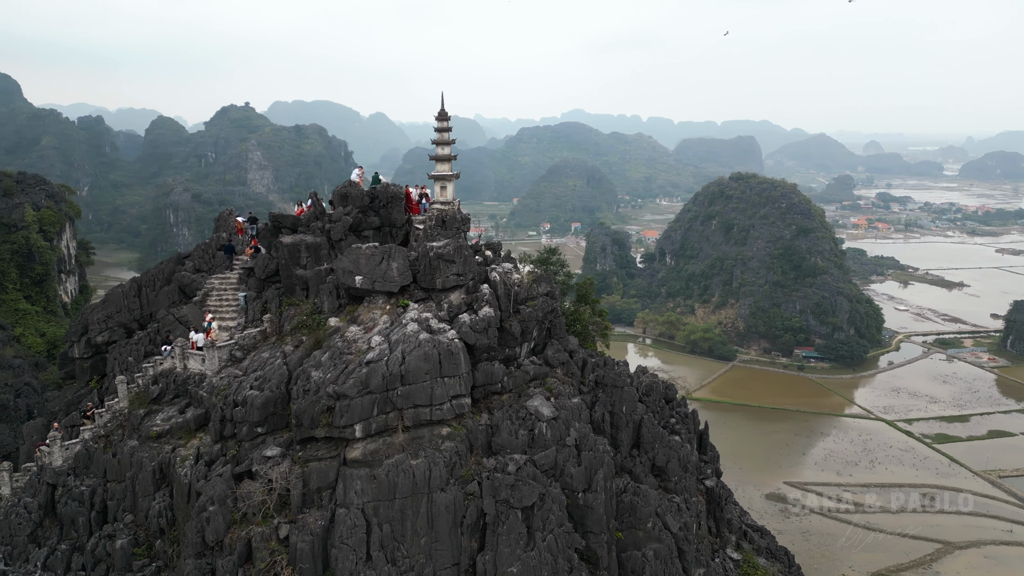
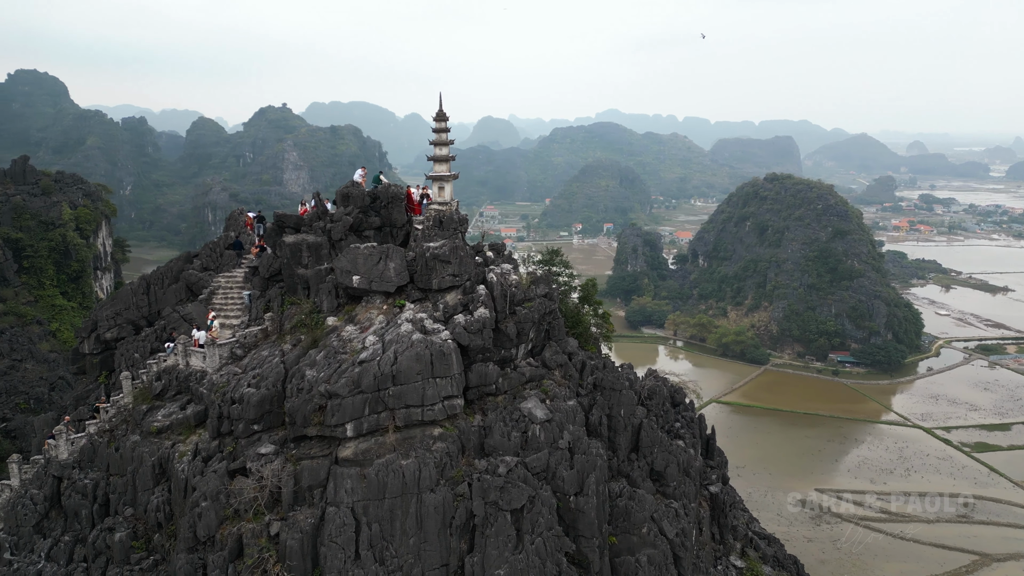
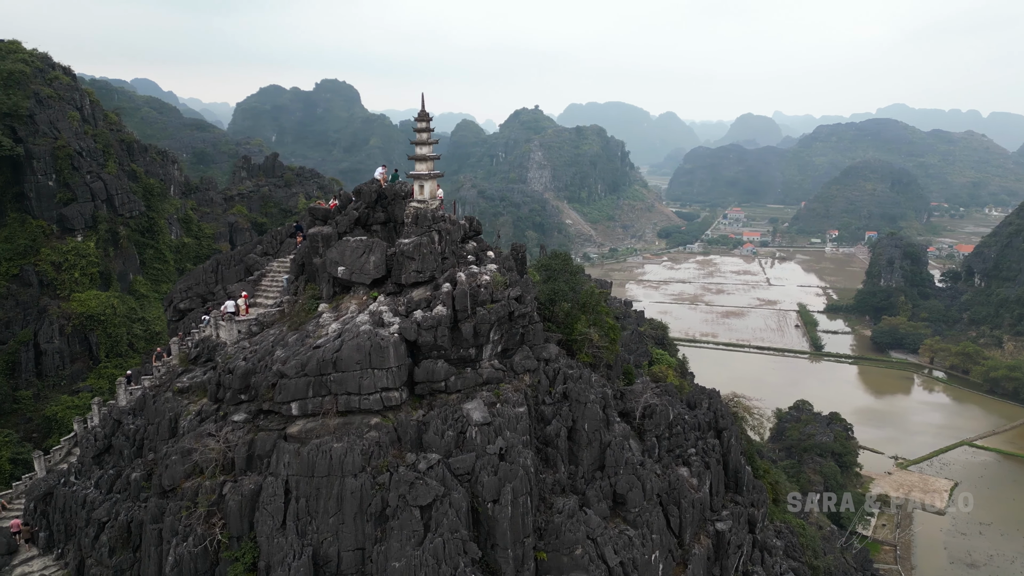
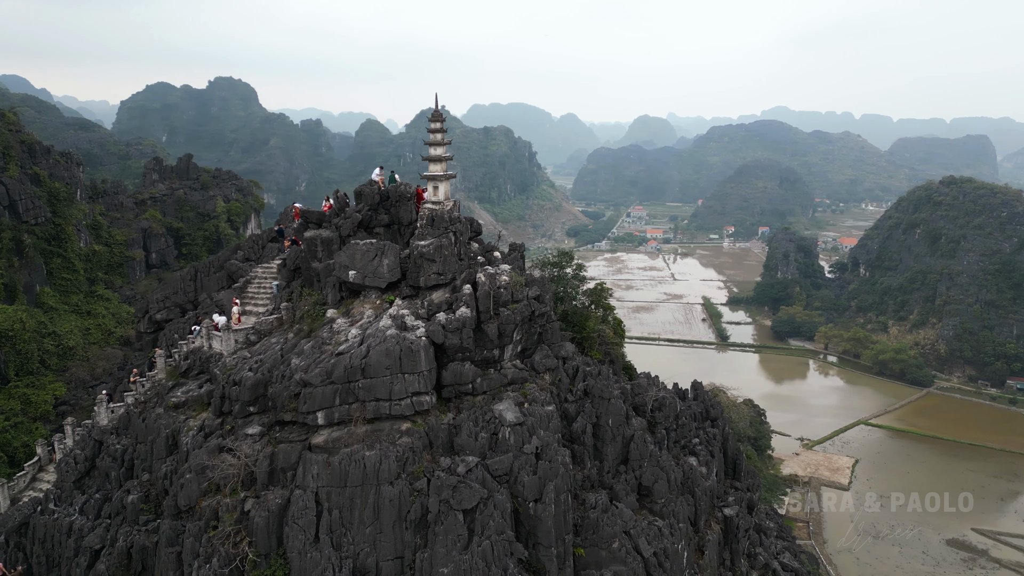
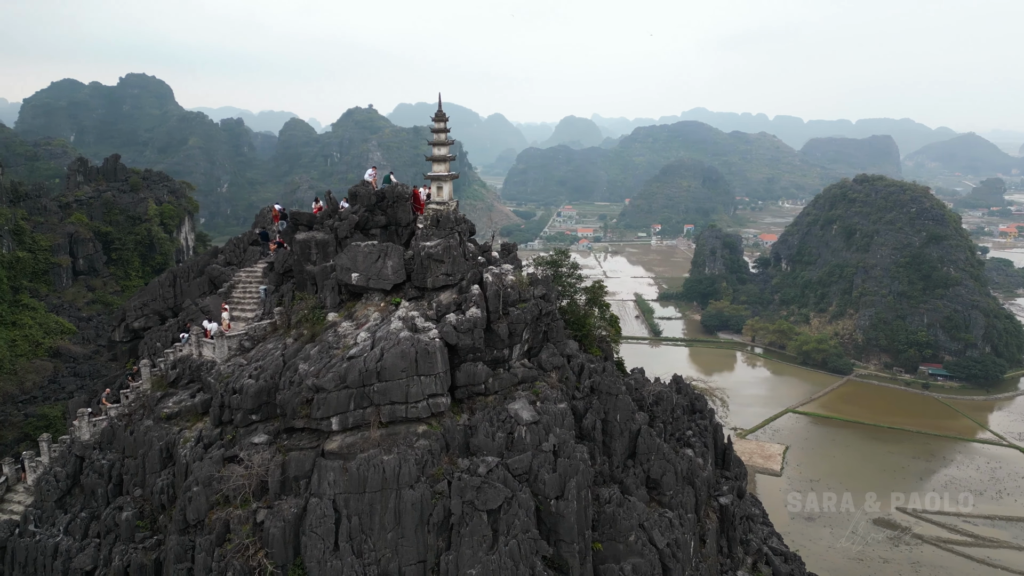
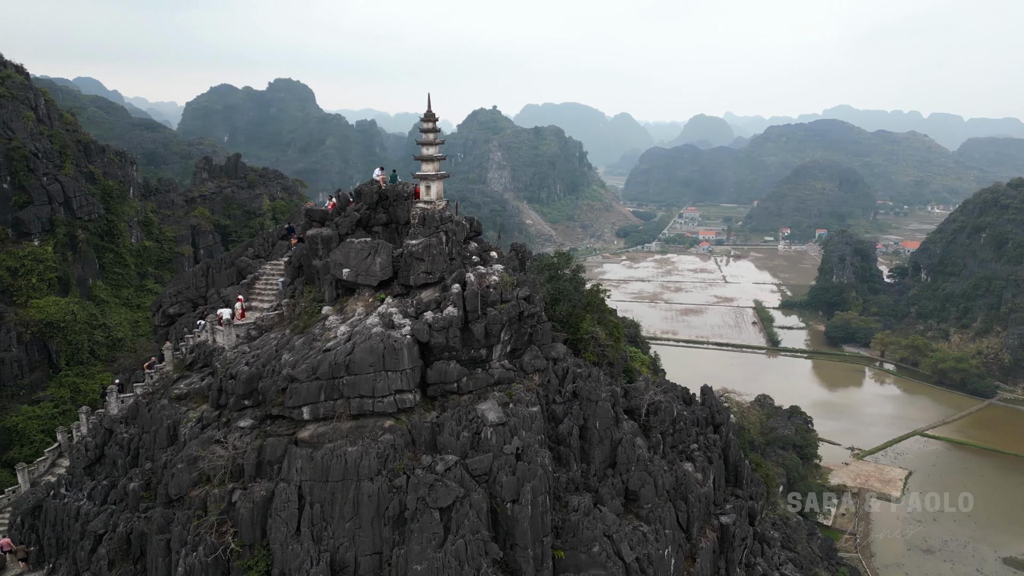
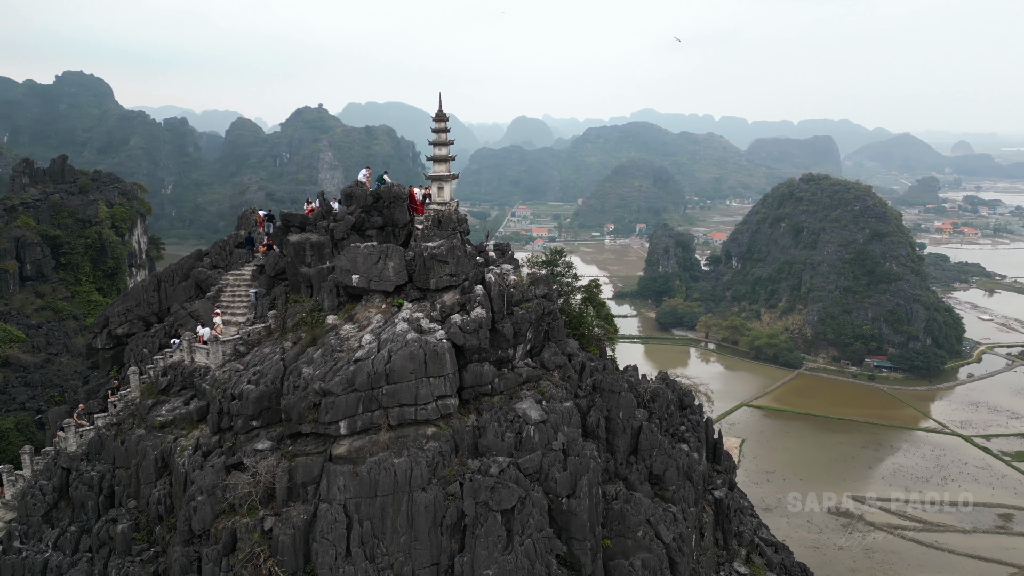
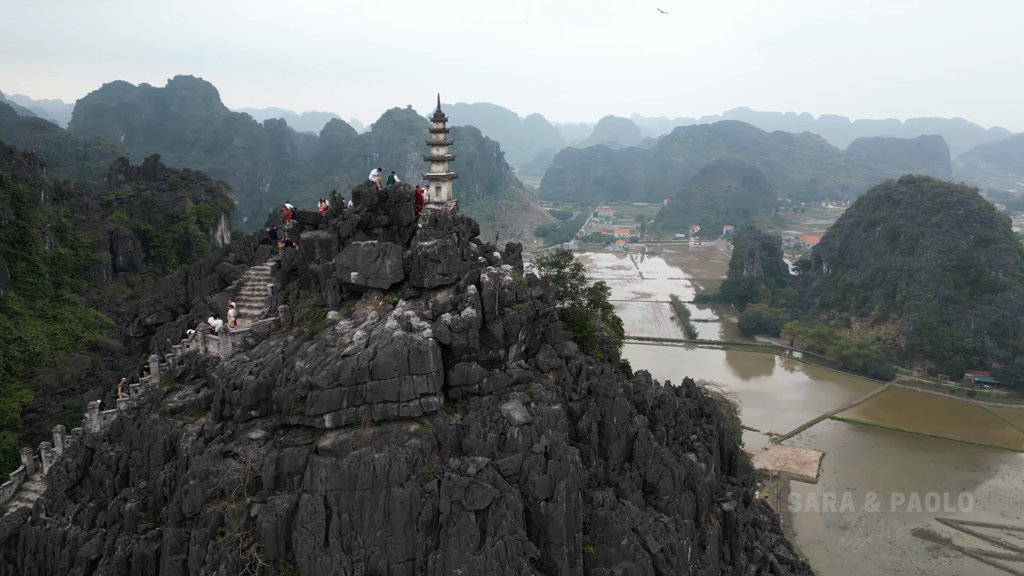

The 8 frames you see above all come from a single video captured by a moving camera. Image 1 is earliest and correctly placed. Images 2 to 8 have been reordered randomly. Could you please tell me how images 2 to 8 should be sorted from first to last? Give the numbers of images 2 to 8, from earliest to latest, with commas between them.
2, 7, 5, 8, 4, 6, 3
